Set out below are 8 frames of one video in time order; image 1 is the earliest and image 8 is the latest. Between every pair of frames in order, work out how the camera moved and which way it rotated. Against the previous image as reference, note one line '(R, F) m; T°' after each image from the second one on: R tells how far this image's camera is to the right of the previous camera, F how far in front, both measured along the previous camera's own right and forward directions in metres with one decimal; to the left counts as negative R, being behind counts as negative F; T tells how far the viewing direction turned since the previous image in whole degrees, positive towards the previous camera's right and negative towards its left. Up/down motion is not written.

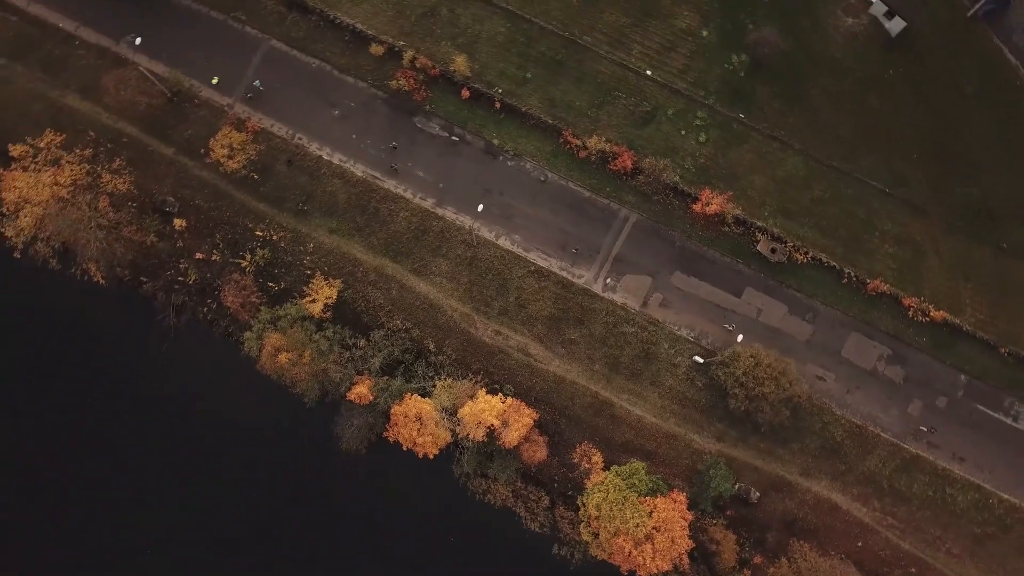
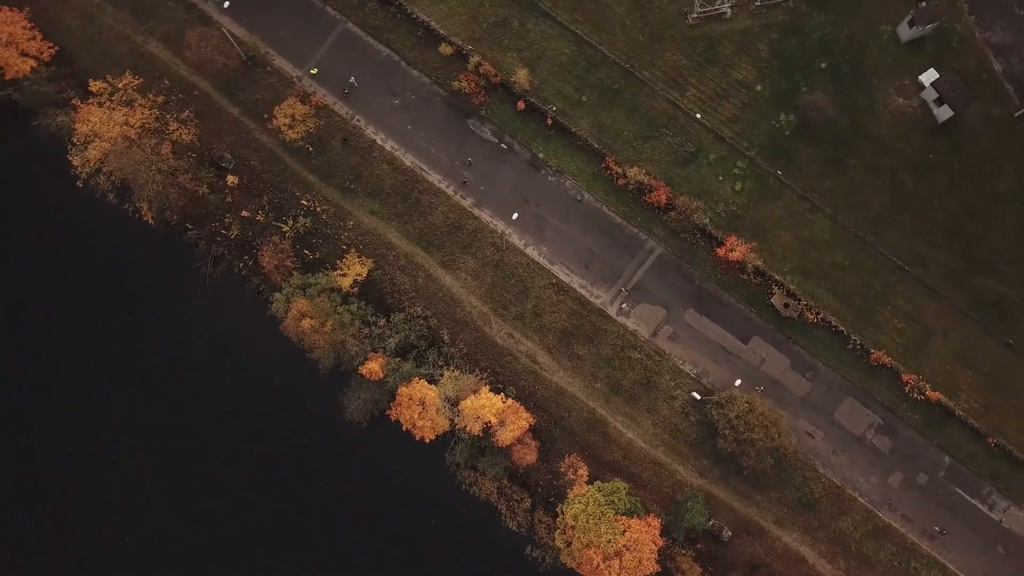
(+0.1, -1.8) m; -2°
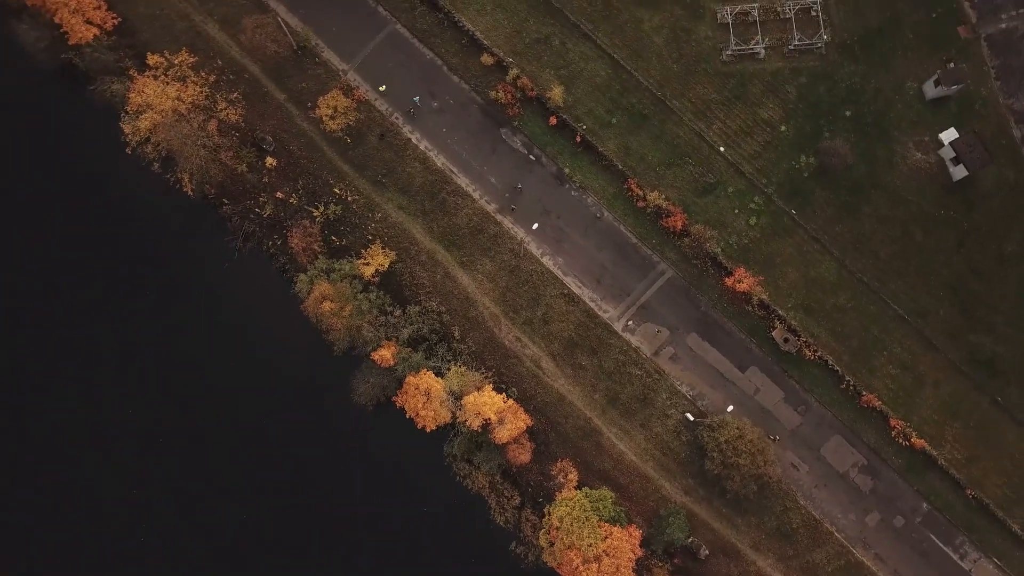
(+0.1, -1.8) m; -1°
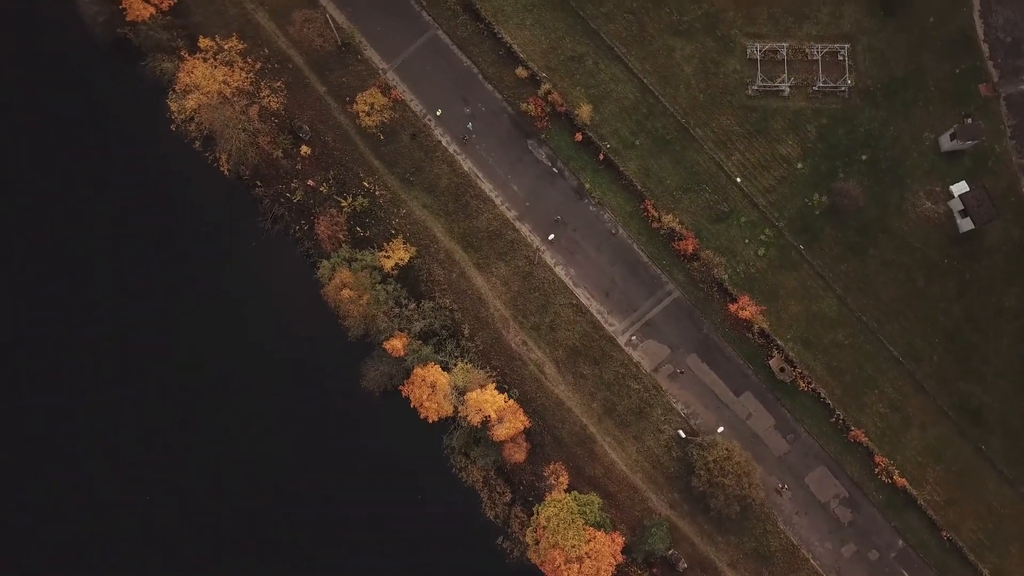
(+0.1, -1.8) m; -1°
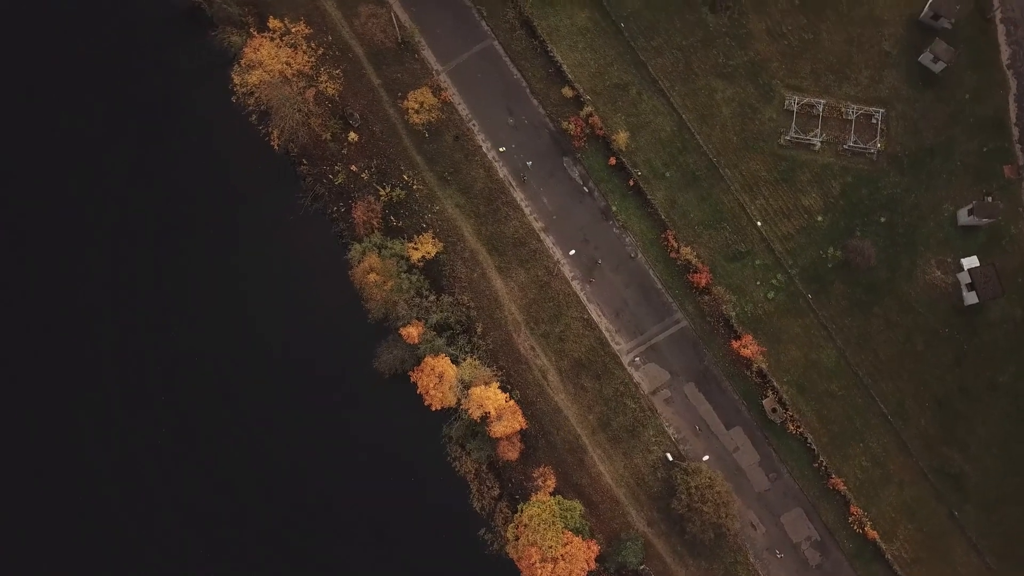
(0.0, -2.2) m; -1°
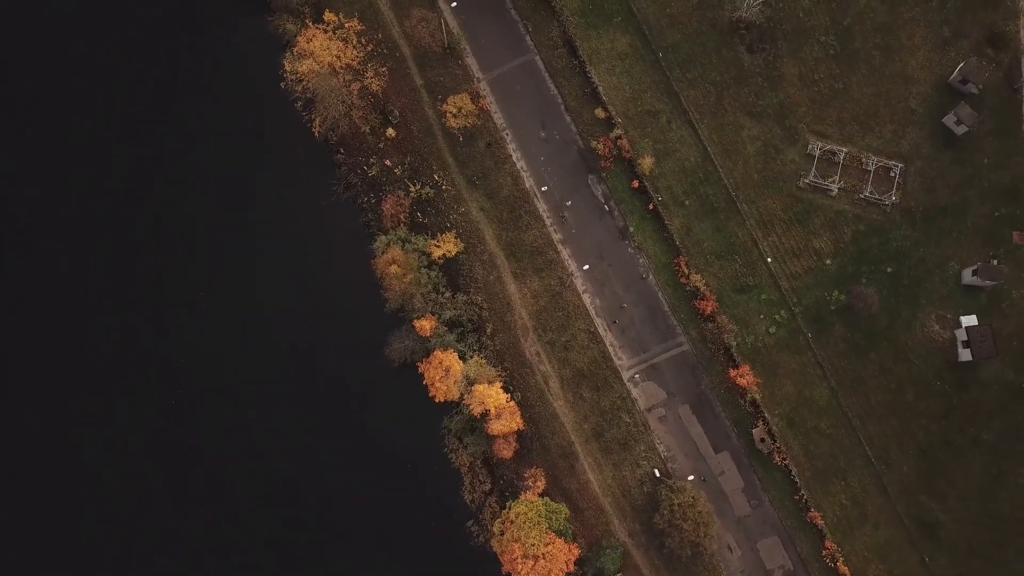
(0.0, -2.0) m; -1°
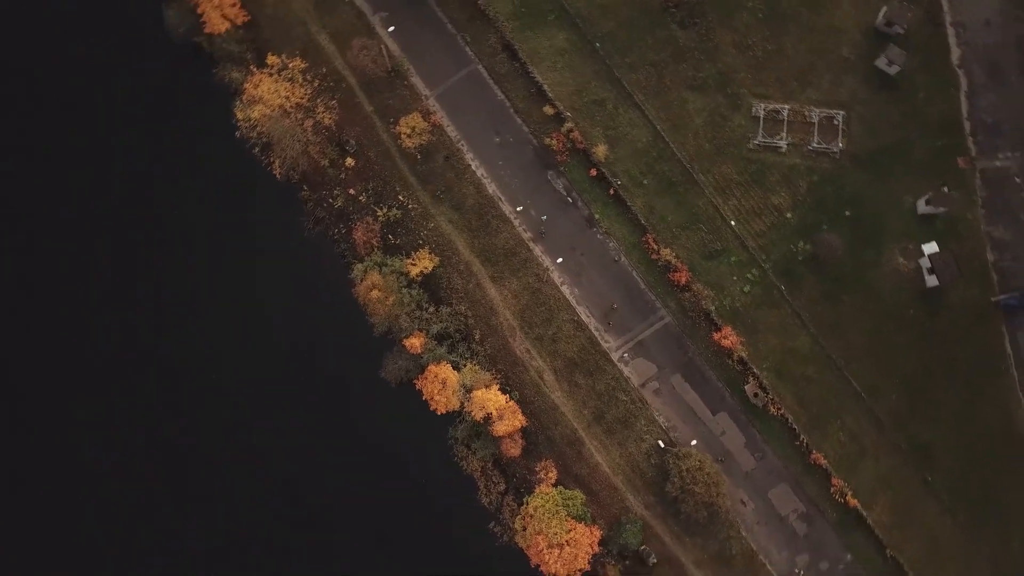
(0.0, -1.4) m; +1°
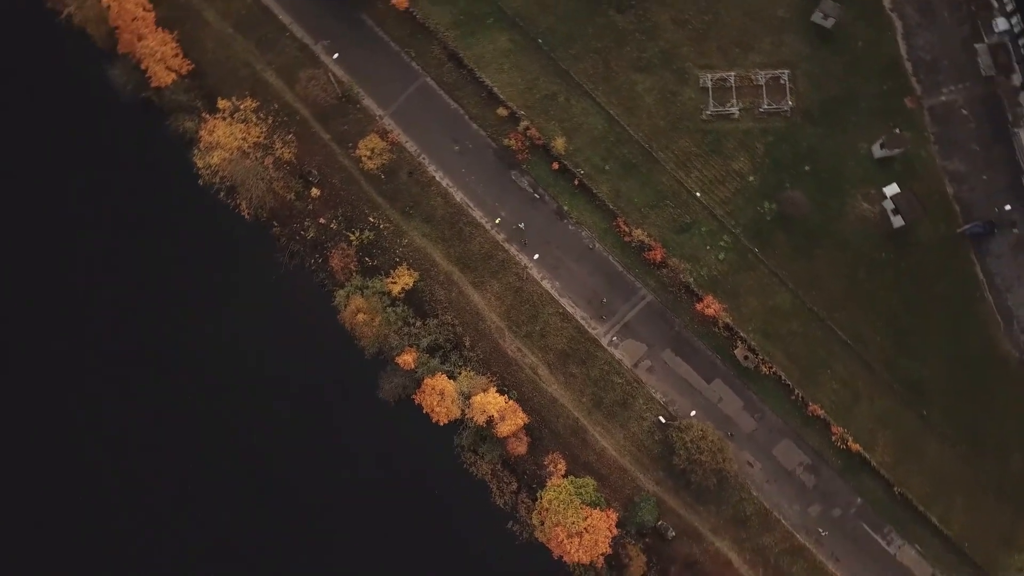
(+0.1, -0.7) m; +1°
